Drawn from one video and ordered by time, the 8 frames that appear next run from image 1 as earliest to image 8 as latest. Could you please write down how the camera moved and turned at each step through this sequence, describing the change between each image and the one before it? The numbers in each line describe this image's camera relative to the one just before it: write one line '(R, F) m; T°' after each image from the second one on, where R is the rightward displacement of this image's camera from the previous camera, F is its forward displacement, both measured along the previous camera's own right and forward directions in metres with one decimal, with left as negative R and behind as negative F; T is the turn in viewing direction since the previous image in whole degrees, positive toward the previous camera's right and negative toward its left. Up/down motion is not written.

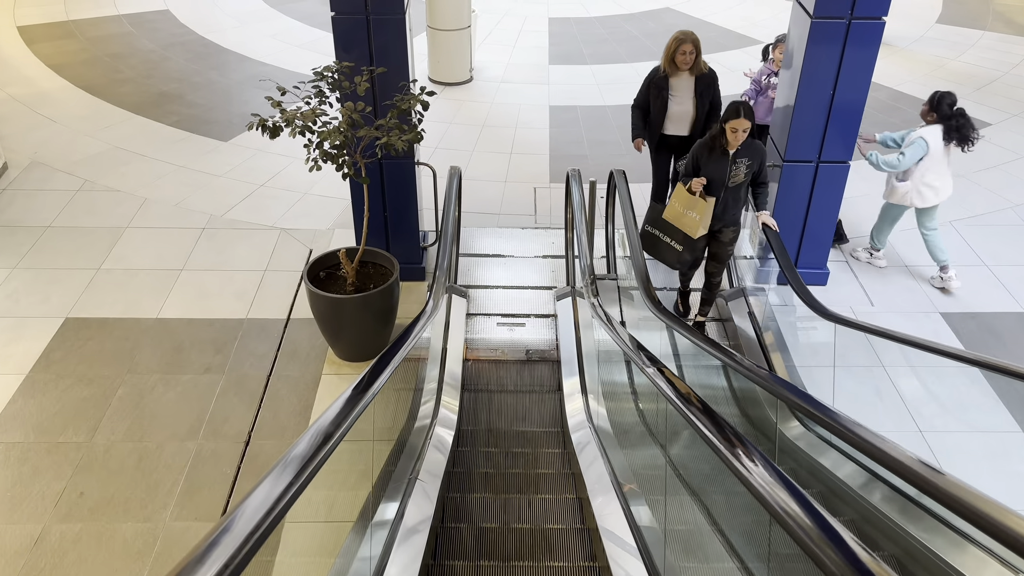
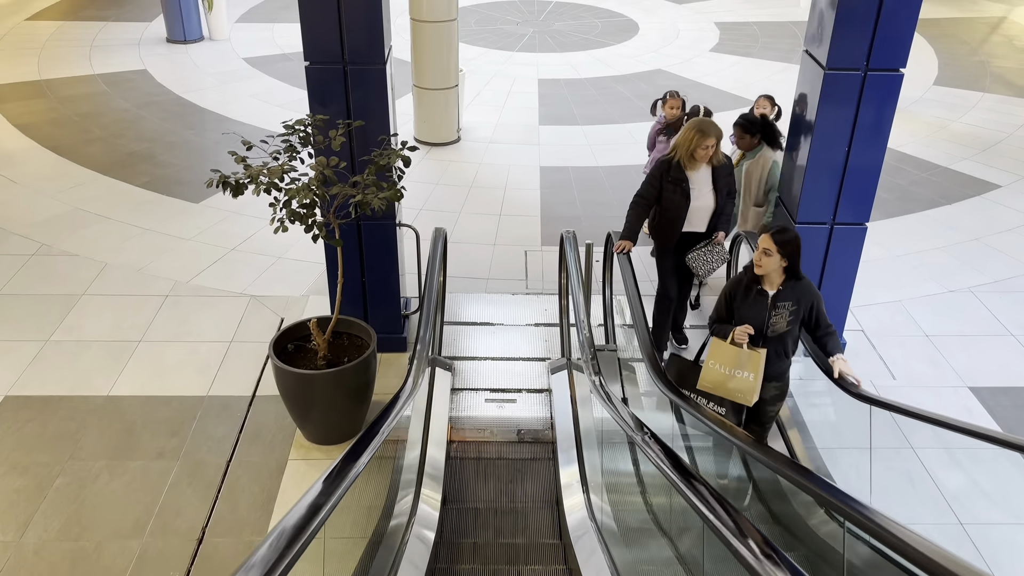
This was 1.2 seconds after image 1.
(0.0, +0.6) m; +1°
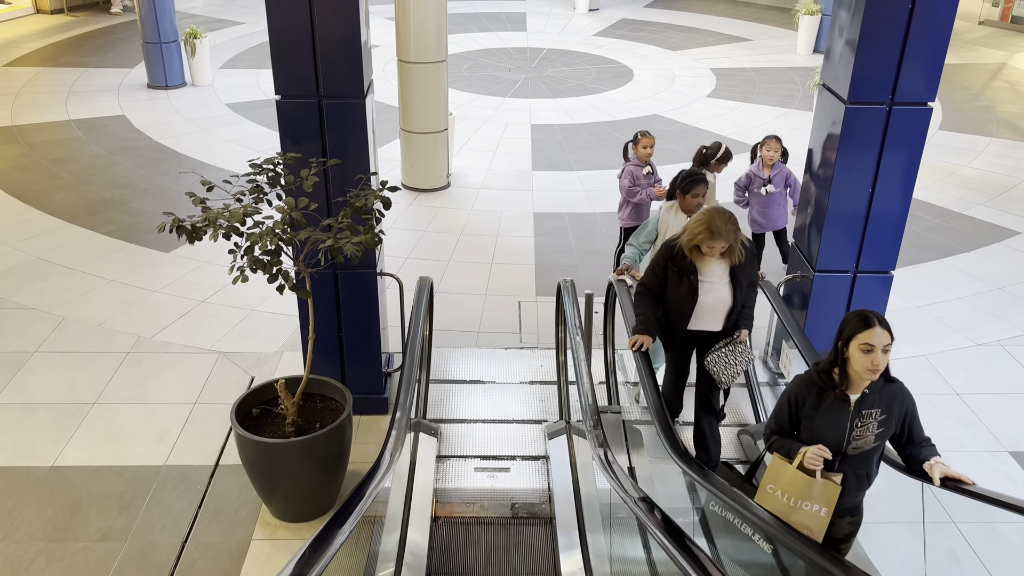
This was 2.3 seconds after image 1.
(0.0, +0.5) m; 0°
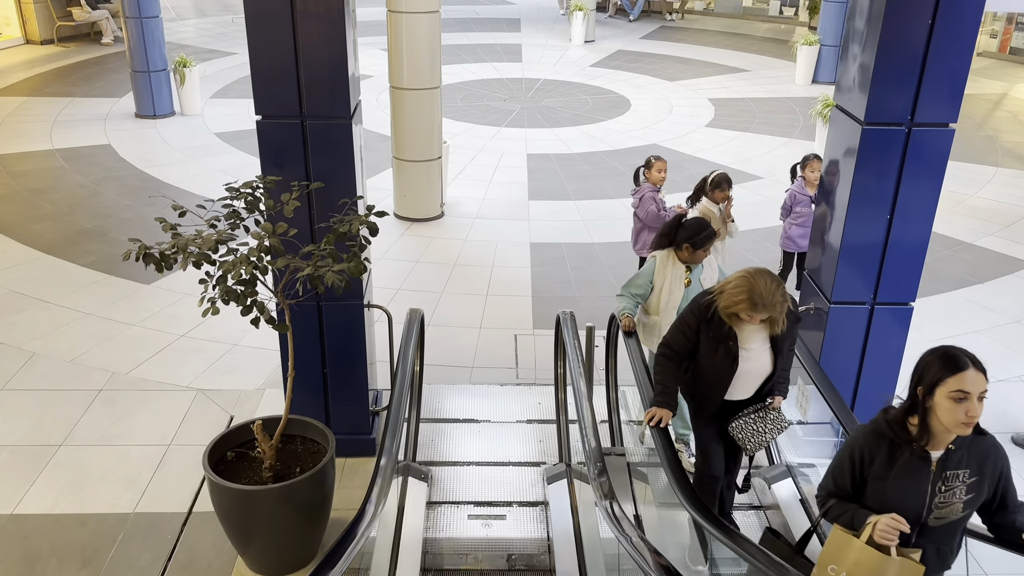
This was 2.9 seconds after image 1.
(0.0, +0.3) m; 0°
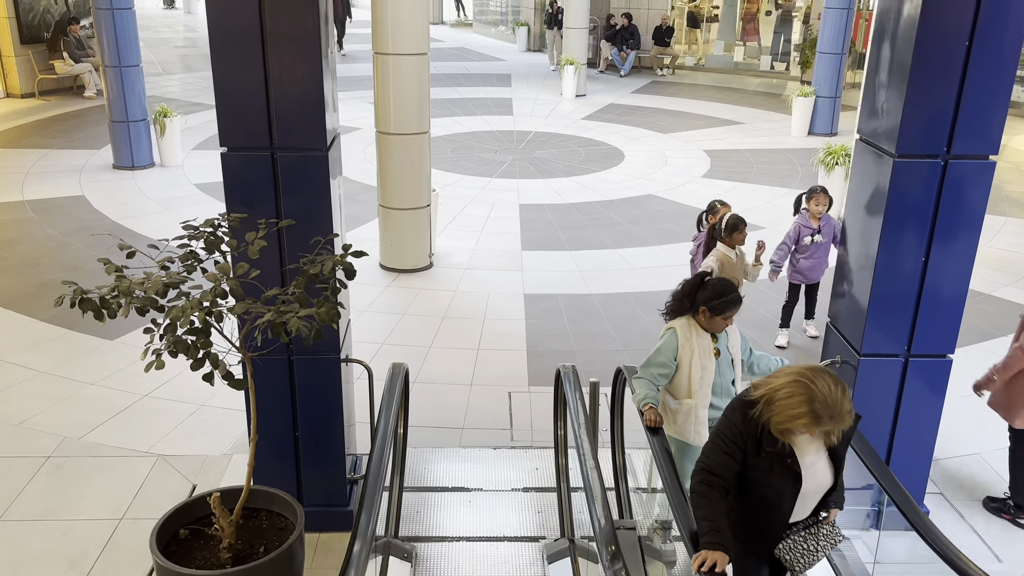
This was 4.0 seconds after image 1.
(0.0, +0.5) m; +1°
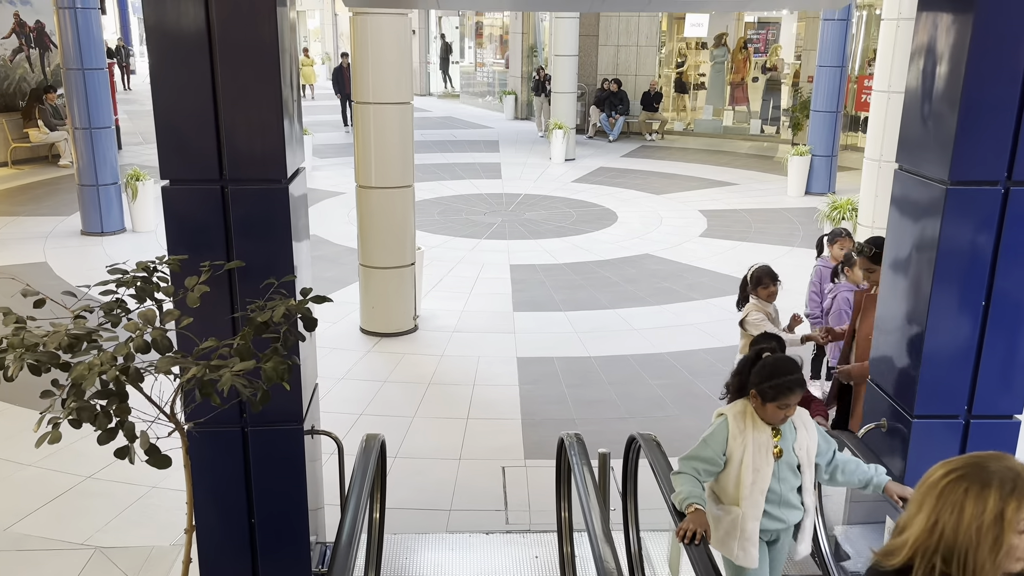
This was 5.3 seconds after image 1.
(0.0, +0.6) m; +1°
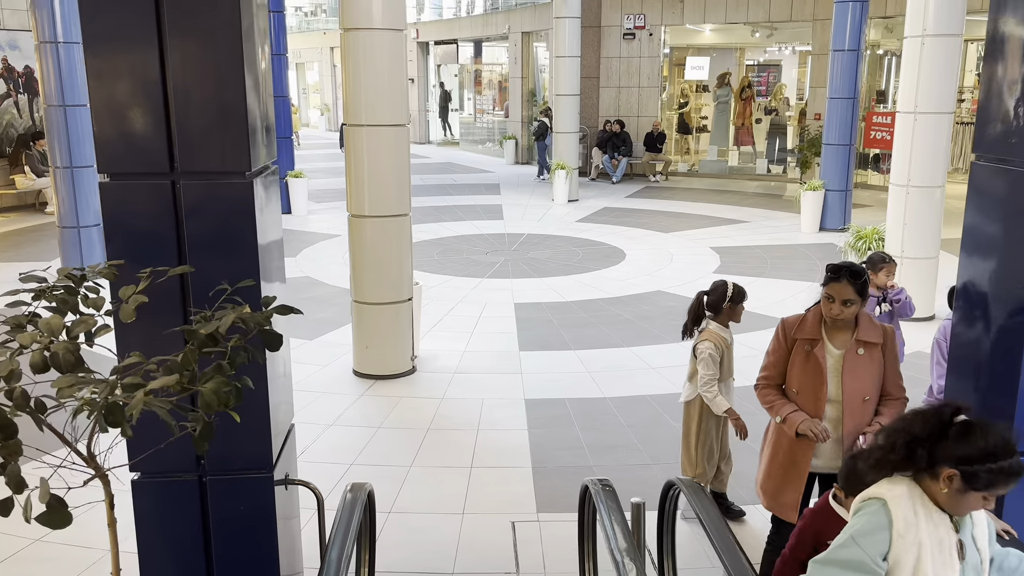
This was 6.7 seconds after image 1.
(0.0, +0.6) m; 0°
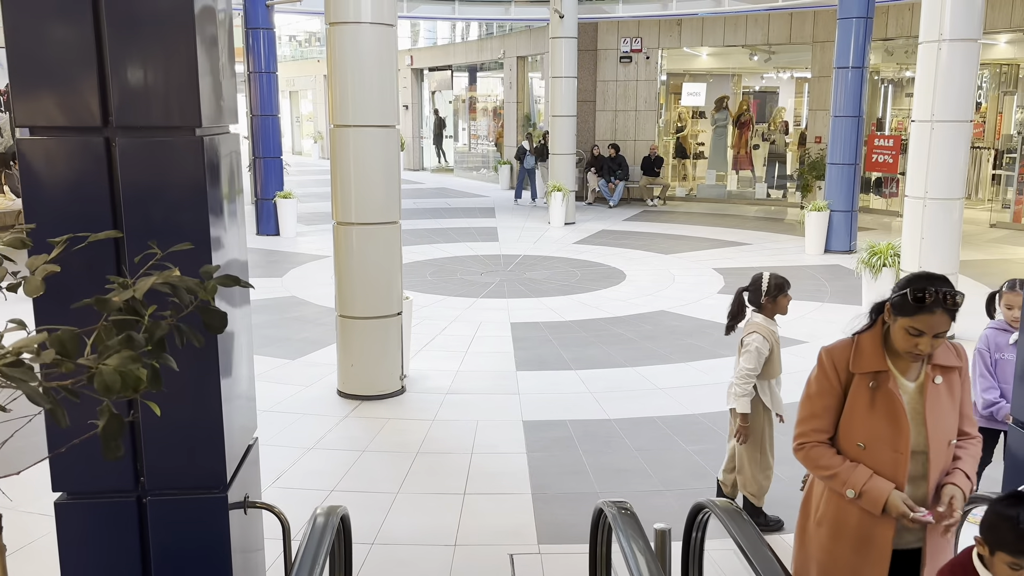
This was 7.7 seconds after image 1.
(0.0, +0.5) m; 0°
